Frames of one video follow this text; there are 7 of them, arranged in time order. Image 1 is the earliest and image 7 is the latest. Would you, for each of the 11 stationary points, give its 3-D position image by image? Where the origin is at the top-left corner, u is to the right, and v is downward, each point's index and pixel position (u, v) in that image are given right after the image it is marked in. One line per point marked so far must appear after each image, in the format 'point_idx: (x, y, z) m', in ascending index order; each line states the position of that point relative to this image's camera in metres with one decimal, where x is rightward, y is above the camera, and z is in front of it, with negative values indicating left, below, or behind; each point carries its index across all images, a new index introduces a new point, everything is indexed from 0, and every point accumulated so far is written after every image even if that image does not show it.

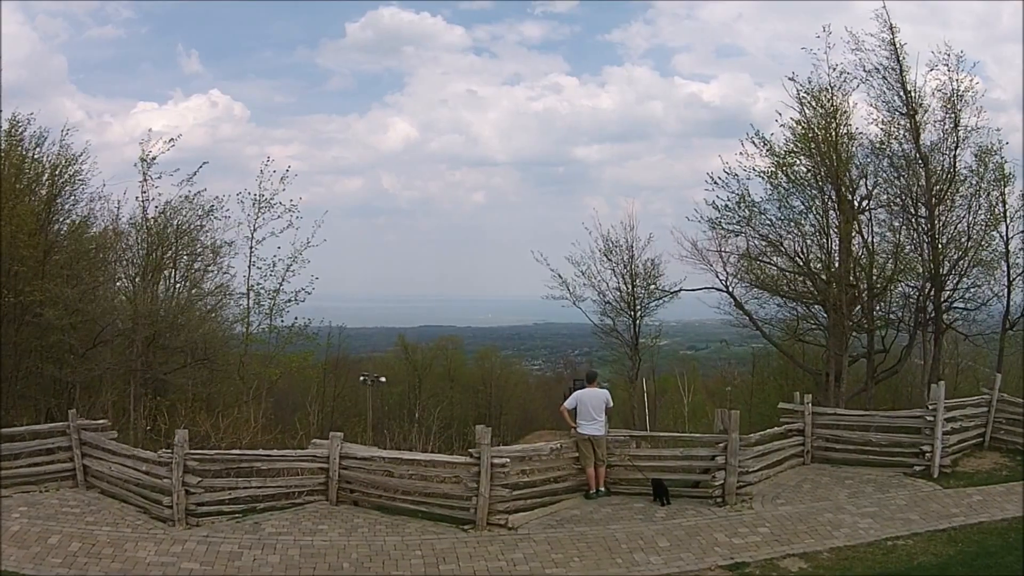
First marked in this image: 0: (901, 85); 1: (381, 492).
0: (+7.0, +3.7, +13.9) m
1: (-1.3, -2.1, +7.7) m
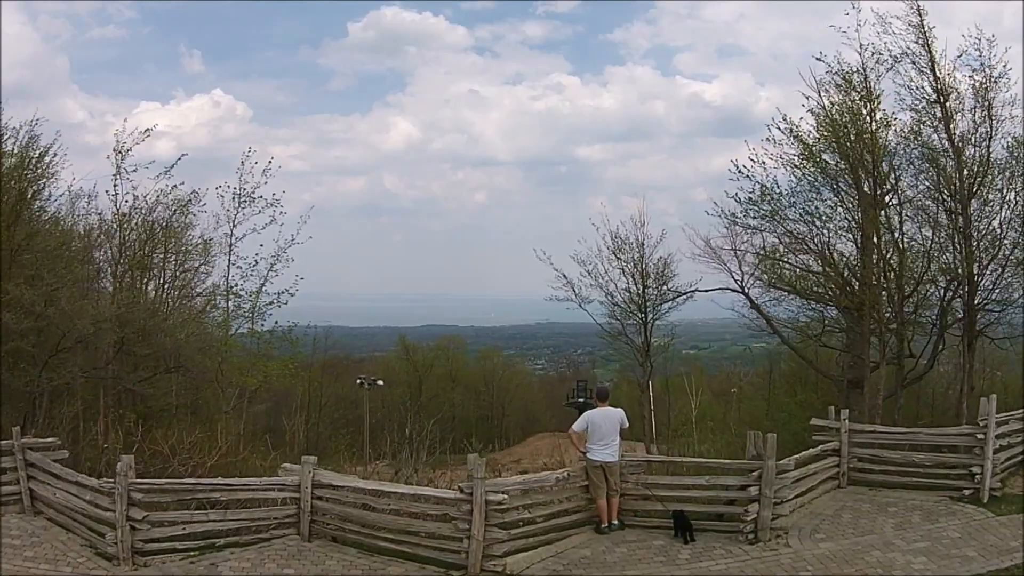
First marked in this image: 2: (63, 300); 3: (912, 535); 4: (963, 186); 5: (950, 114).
0: (+7.0, +3.7, +13.0) m
1: (-1.4, -2.1, +6.8) m
2: (-6.6, -0.2, +11.4) m
3: (+3.4, -2.1, +6.7) m
4: (+7.4, +1.7, +12.7) m
5: (+7.3, +2.9, +12.9) m
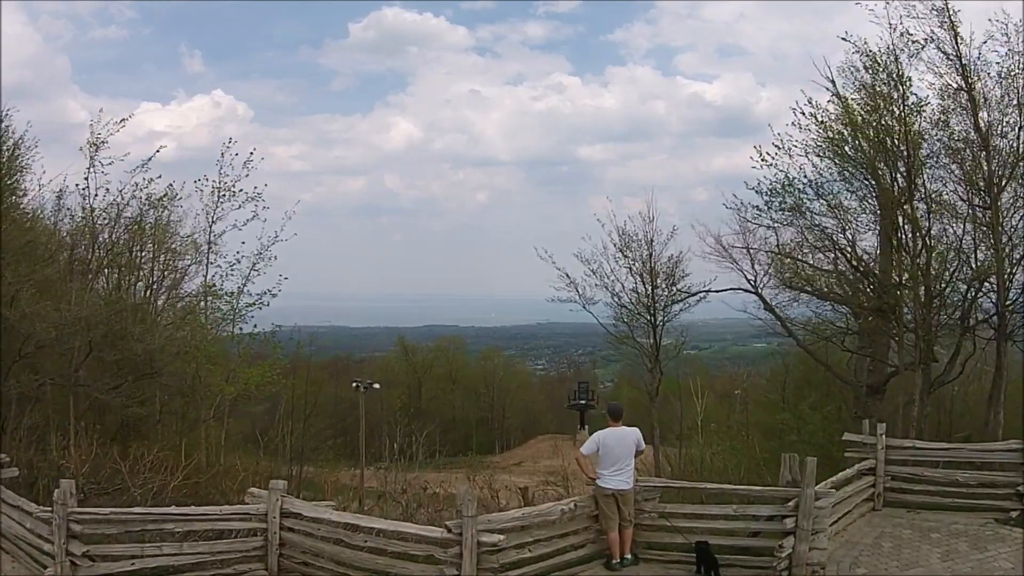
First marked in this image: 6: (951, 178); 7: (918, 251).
0: (+7.0, +3.7, +12.2) m
1: (-1.4, -2.1, +6.0) m
2: (-6.6, -0.2, +10.6) m
3: (+3.4, -2.1, +5.9) m
4: (+7.4, +1.7, +12.0) m
5: (+7.3, +2.9, +12.1) m
6: (+6.9, +1.7, +12.3) m
7: (+6.3, +0.6, +12.1) m
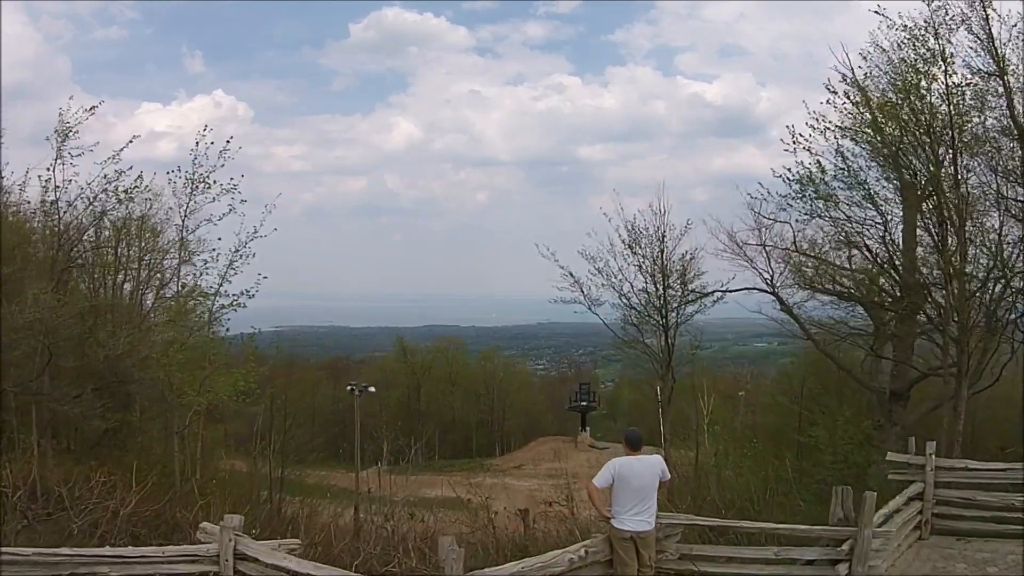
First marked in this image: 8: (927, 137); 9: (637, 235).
0: (+7.0, +3.7, +11.4) m
1: (-1.4, -2.1, +5.2) m
2: (-6.6, -0.2, +9.8) m
3: (+3.4, -2.1, +5.1) m
4: (+7.4, +1.7, +11.2) m
5: (+7.3, +2.9, +11.3) m
6: (+6.9, +1.7, +11.5) m
7: (+6.3, +0.6, +11.3) m
8: (+5.9, +2.2, +11.4) m
9: (+2.7, +1.1, +17.0) m
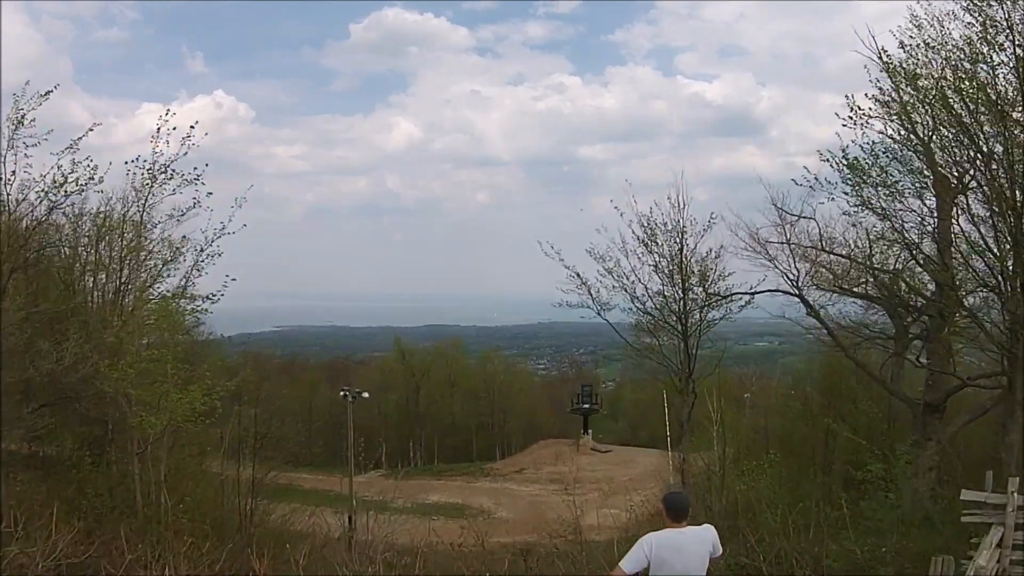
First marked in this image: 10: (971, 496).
0: (+7.0, +3.6, +10.4) m
1: (-1.4, -2.1, +4.2) m
2: (-6.6, -0.2, +8.8) m
3: (+3.4, -2.2, +4.1) m
4: (+7.4, +1.7, +10.1) m
5: (+7.3, +2.9, +10.3) m
6: (+6.9, +1.7, +10.5) m
7: (+6.3, +0.5, +10.2) m
8: (+5.9, +2.1, +10.4) m
9: (+2.7, +1.1, +16.0) m
10: (+3.6, -1.6, +6.7) m
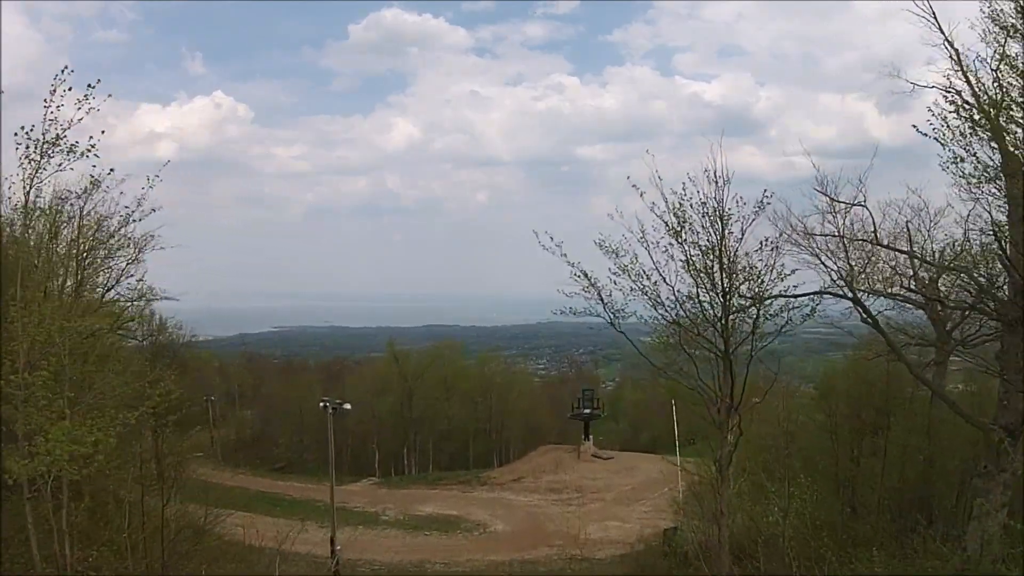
0: (+6.9, +3.6, +8.5) m
1: (-1.5, -2.1, +2.3) m
2: (-6.7, -0.2, +6.9) m
3: (+3.3, -2.2, +2.2) m
4: (+7.3, +1.7, +8.3) m
5: (+7.2, +2.9, +8.4) m
6: (+6.8, +1.7, +8.6) m
7: (+6.2, +0.5, +8.4) m
8: (+5.8, +2.1, +8.5) m
9: (+2.6, +1.1, +14.1) m
10: (+3.5, -1.6, +4.8) m
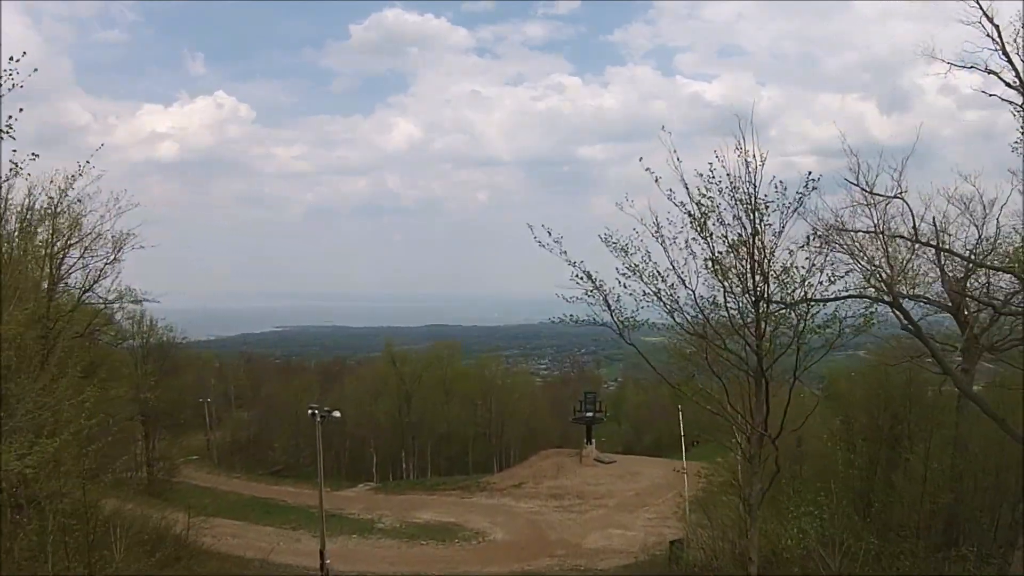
0: (+6.8, +3.6, +7.5) m
1: (-1.5, -2.2, +1.3) m
2: (-6.8, -0.3, +5.9) m
3: (+3.3, -2.2, +1.2) m
4: (+7.2, +1.6, +7.2) m
5: (+7.1, +2.8, +7.4) m
6: (+6.8, +1.7, +7.6) m
7: (+6.1, +0.5, +7.3) m
8: (+5.8, +2.1, +7.5) m
9: (+2.5, +1.1, +13.1) m
10: (+3.5, -1.7, +3.8) m
